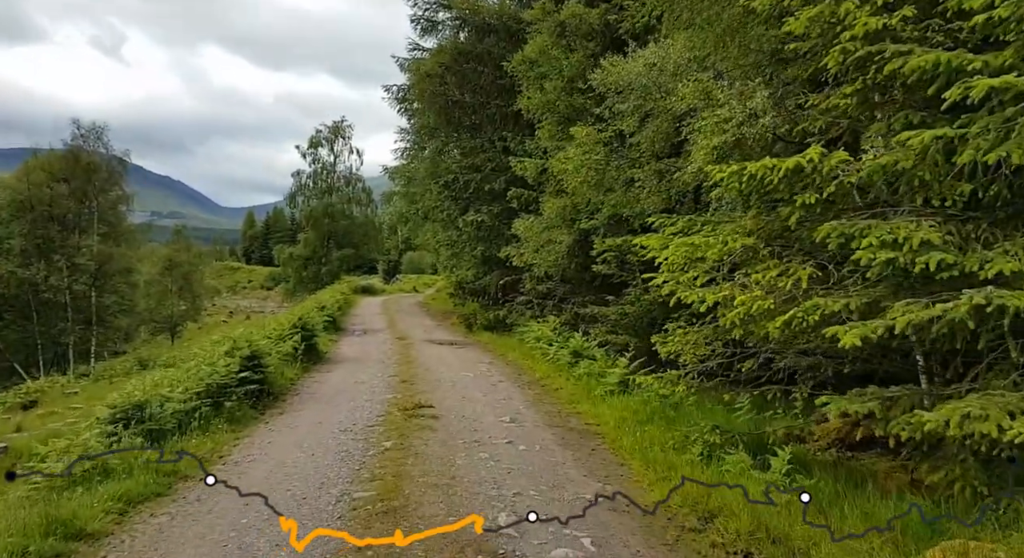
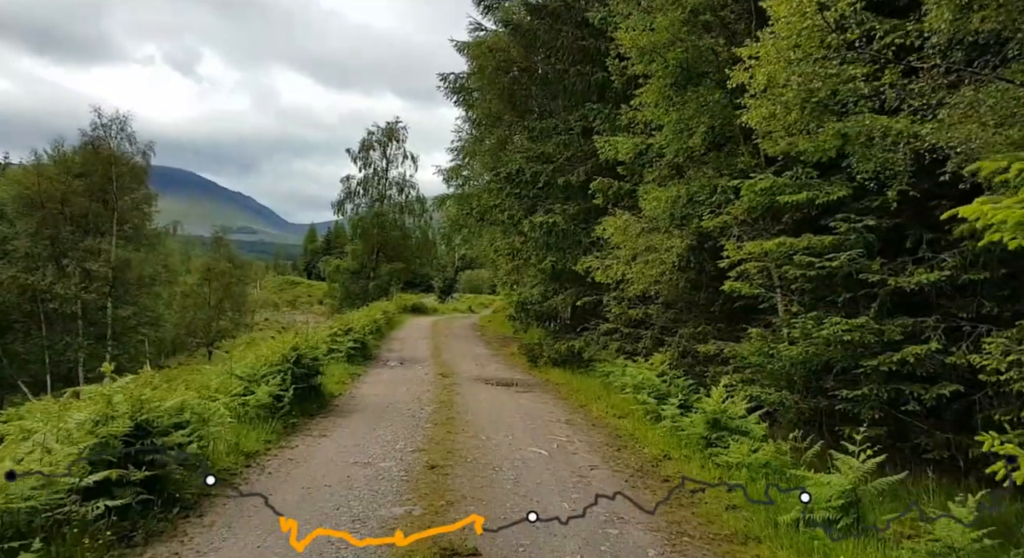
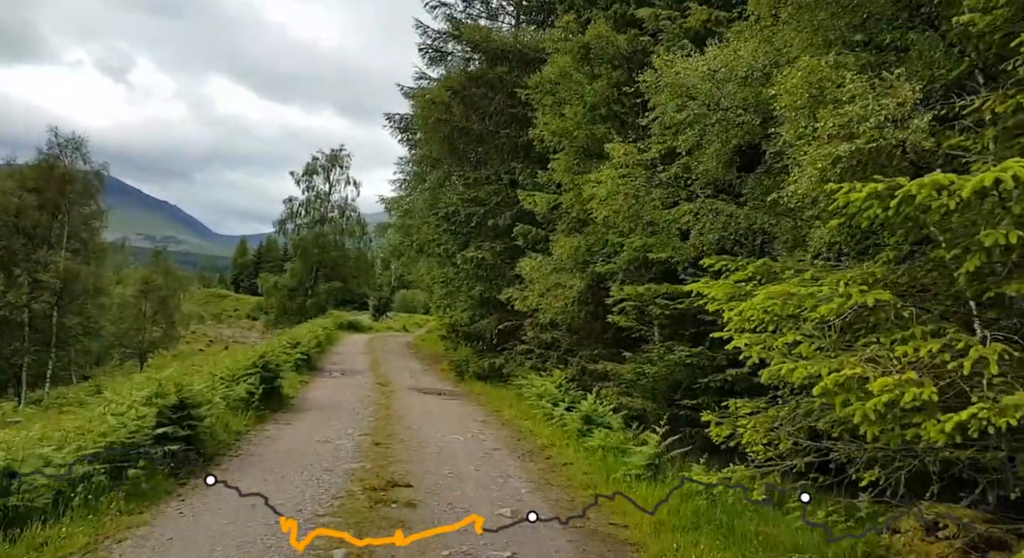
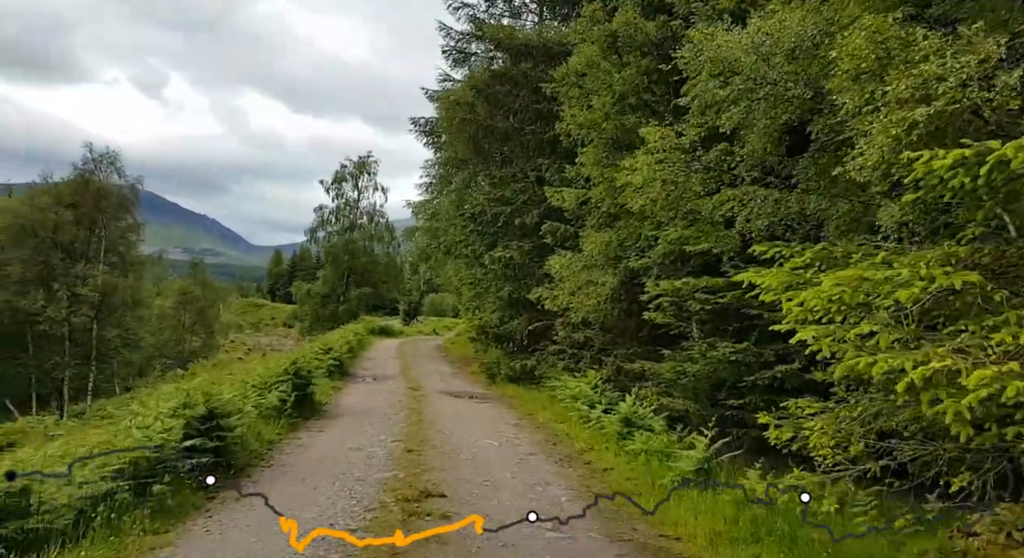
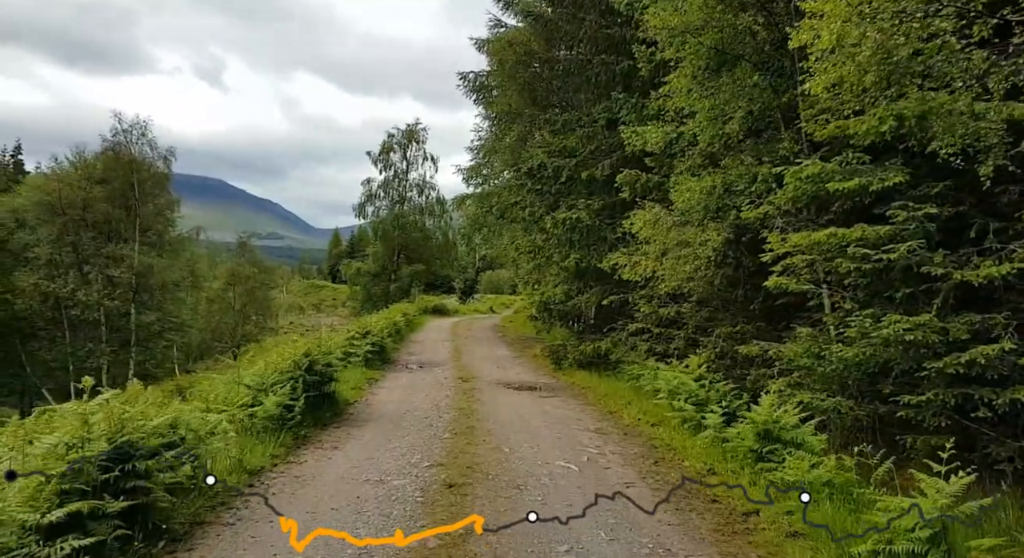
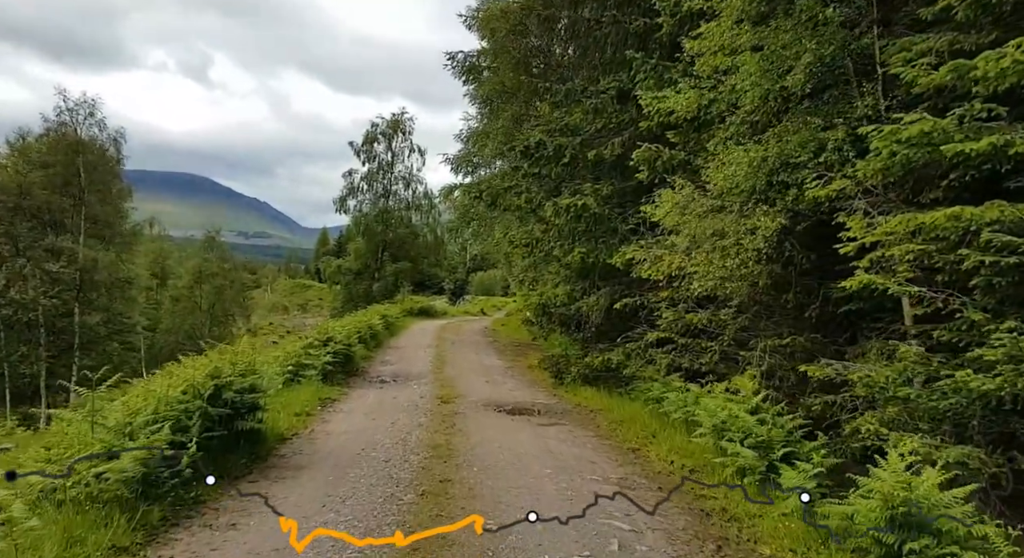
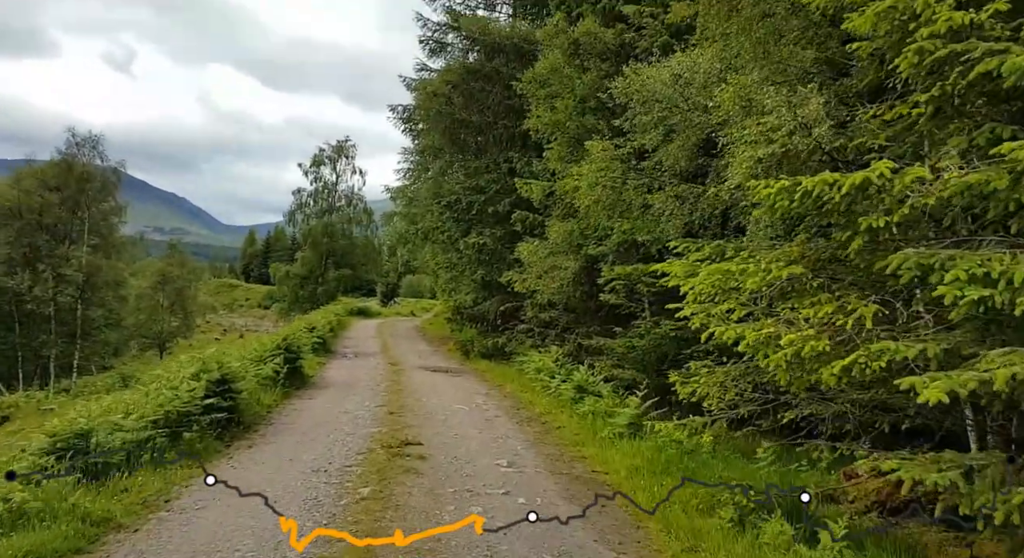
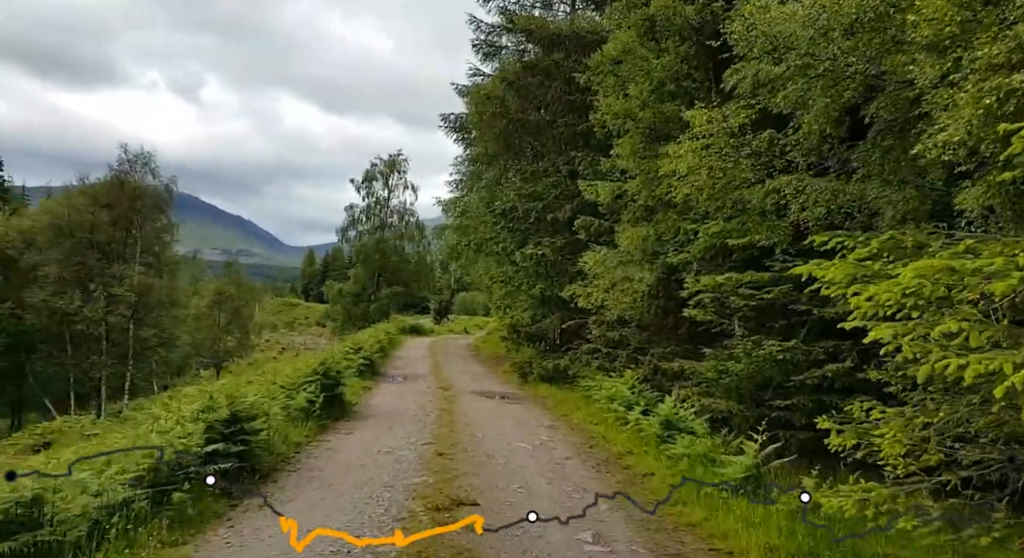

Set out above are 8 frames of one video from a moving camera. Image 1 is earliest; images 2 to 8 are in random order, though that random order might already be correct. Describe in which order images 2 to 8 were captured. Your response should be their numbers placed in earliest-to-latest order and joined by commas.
7, 3, 4, 8, 2, 5, 6
